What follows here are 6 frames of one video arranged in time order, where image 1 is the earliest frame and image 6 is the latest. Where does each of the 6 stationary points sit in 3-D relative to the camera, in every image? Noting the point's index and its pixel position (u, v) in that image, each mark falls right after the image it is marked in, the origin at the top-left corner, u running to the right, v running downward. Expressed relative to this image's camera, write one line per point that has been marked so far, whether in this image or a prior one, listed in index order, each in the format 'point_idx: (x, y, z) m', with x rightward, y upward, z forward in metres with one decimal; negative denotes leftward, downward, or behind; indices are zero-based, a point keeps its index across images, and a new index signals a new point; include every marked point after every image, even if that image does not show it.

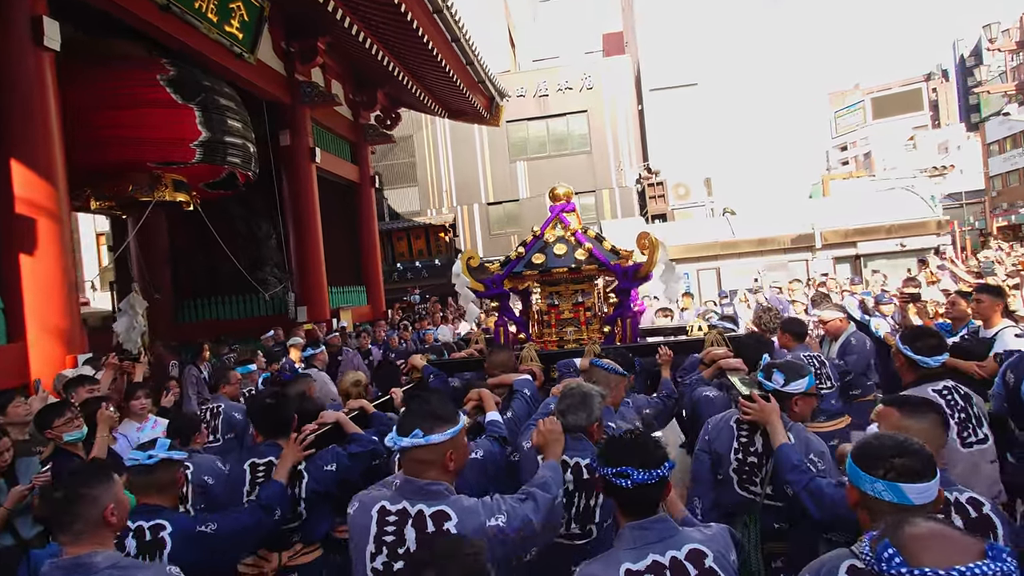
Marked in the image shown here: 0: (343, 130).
0: (-3.4, +3.2, +13.5) m
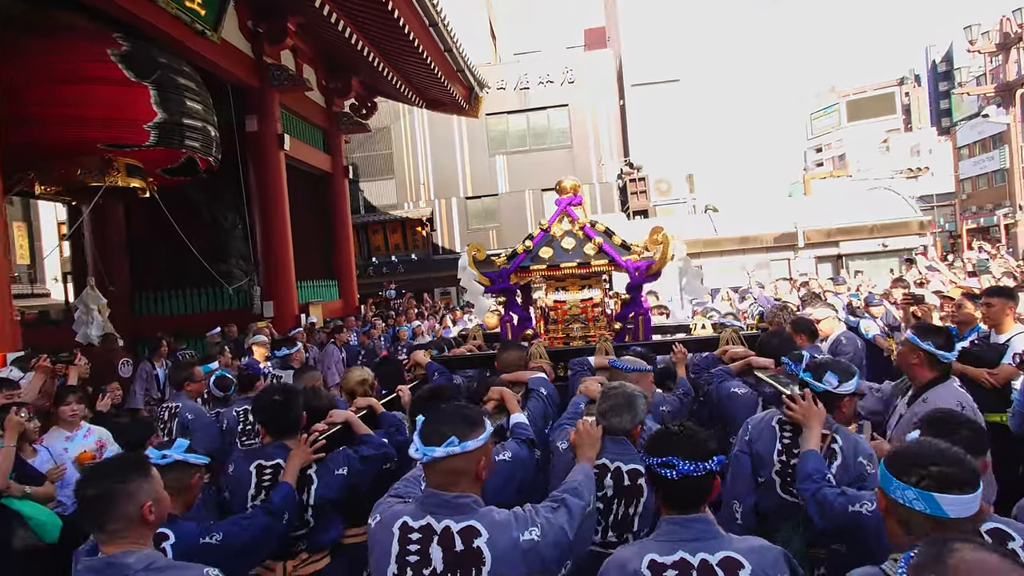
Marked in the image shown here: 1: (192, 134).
0: (-3.8, +3.3, +13.0) m
1: (-3.8, +1.8, +7.9) m
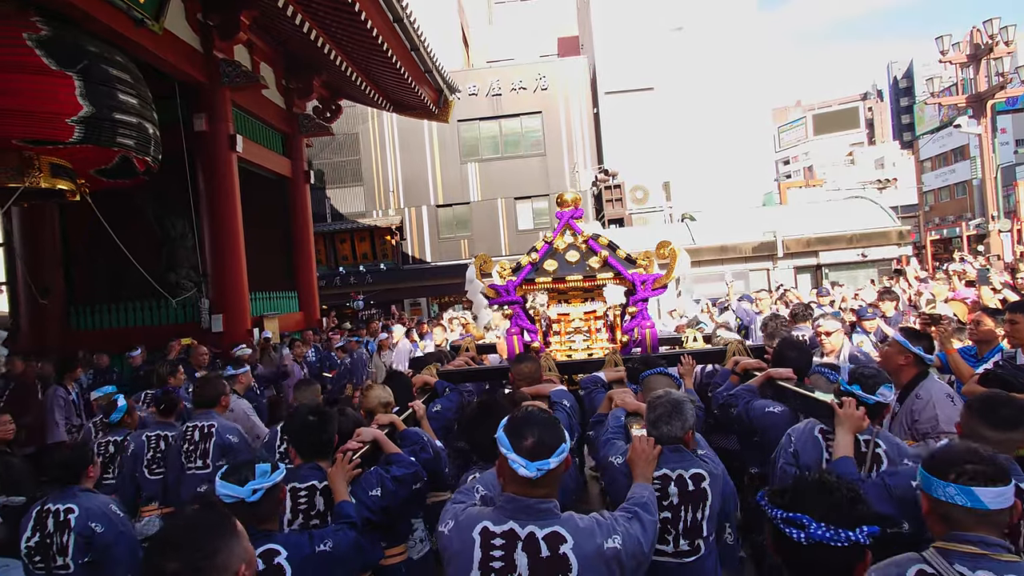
0: (-4.4, +3.1, +12.3) m
1: (-4.1, +1.7, +7.2) m
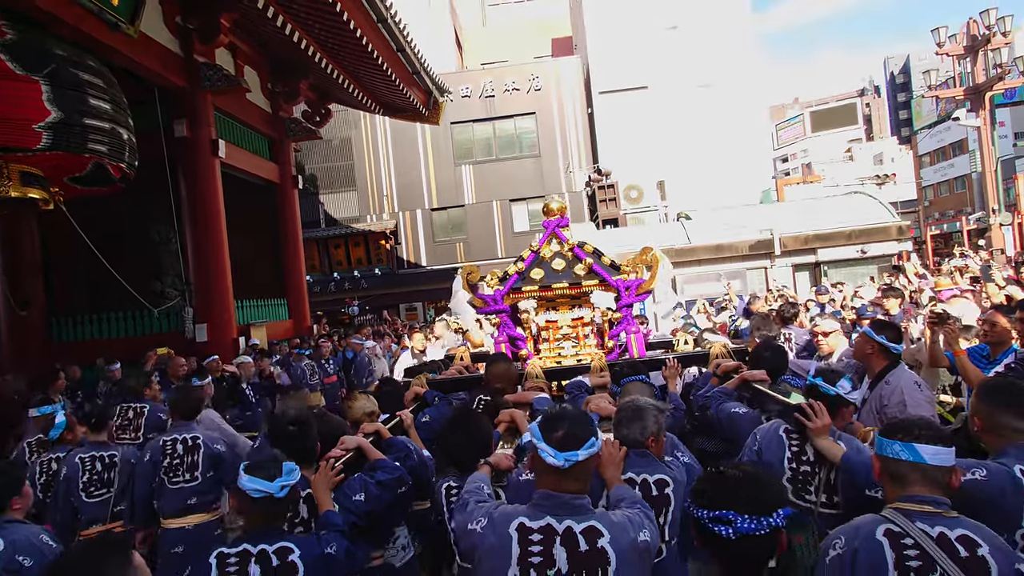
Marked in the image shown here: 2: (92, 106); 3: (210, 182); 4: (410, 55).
0: (-4.5, +3.0, +12.1) m
1: (-4.3, +1.6, +7.0) m
2: (-4.3, +1.9, +6.9) m
3: (-4.4, +1.5, +9.7) m
4: (-1.8, +4.0, +11.5) m
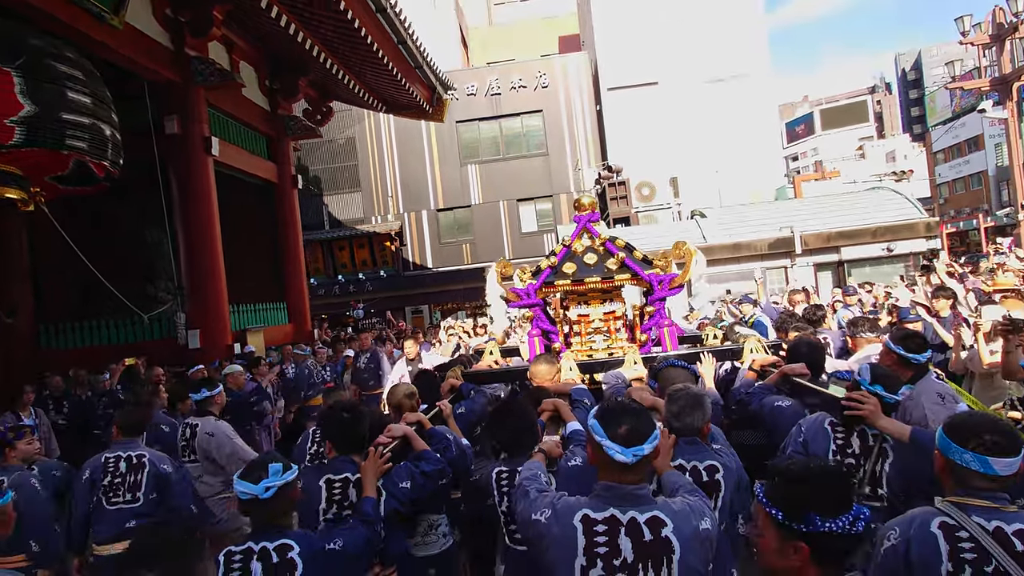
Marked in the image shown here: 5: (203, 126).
0: (-4.4, +2.9, +11.6) m
1: (-4.3, +1.5, +6.5) m
2: (-4.3, +1.8, +6.5) m
3: (-4.3, +1.5, +9.2) m
4: (-1.7, +3.9, +11.0) m
5: (-4.3, +2.2, +9.3) m
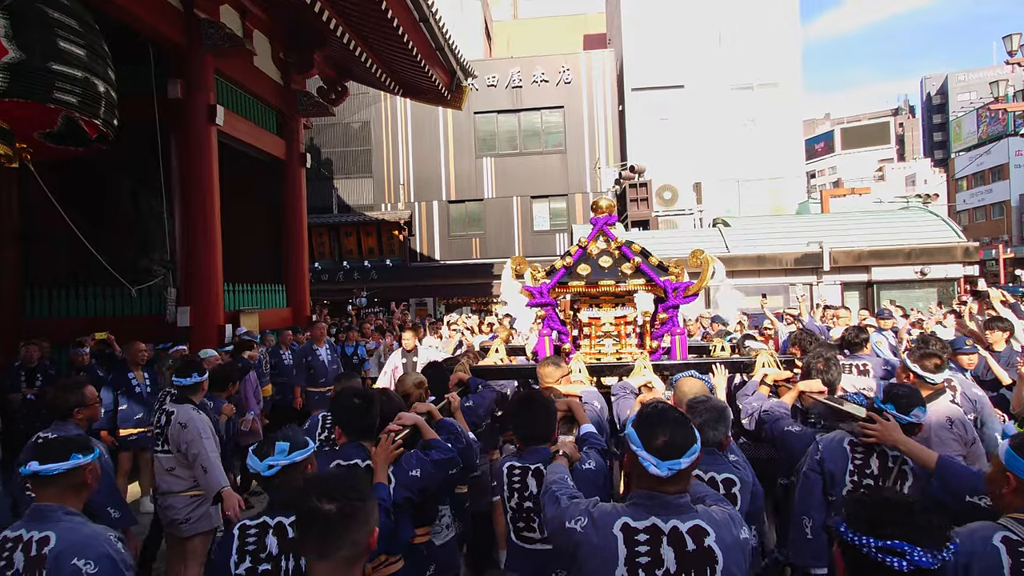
0: (-4.1, +3.2, +11.1) m
1: (-4.0, +1.8, +6.0) m
2: (-4.0, +2.1, +6.0) m
3: (-4.0, +1.8, +8.7) m
4: (-1.2, +4.1, +10.5) m
5: (-4.0, +2.6, +8.8) m
